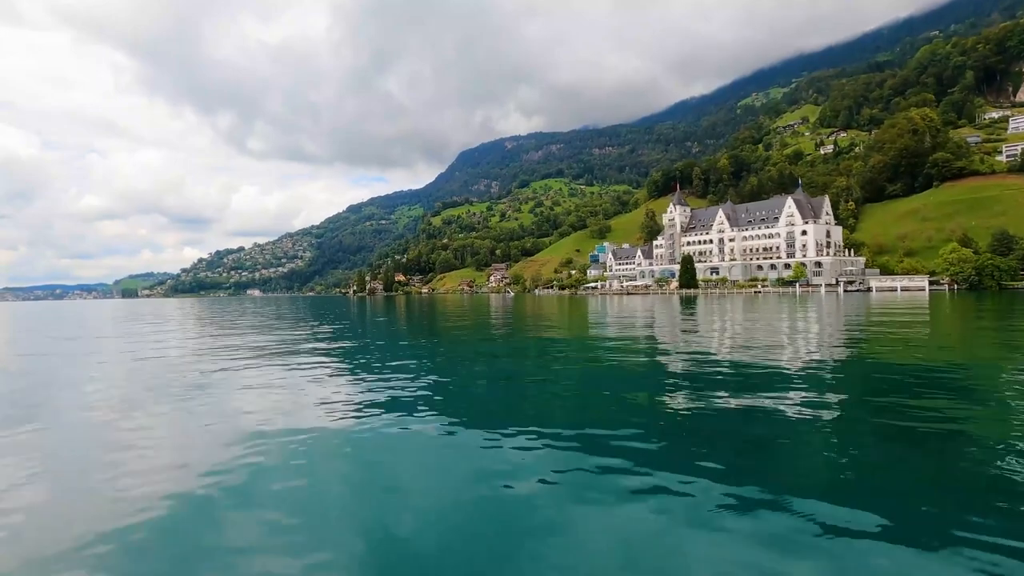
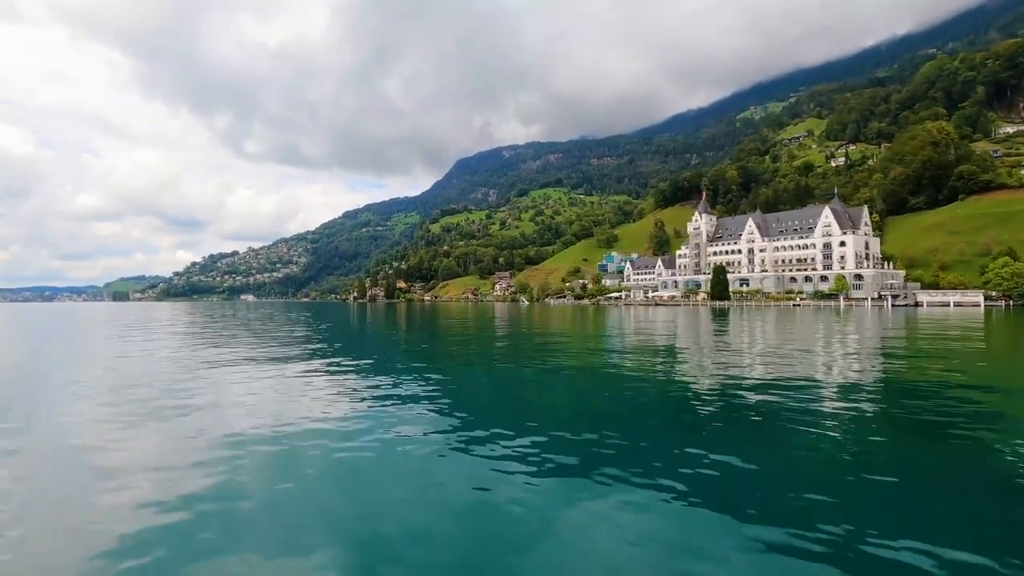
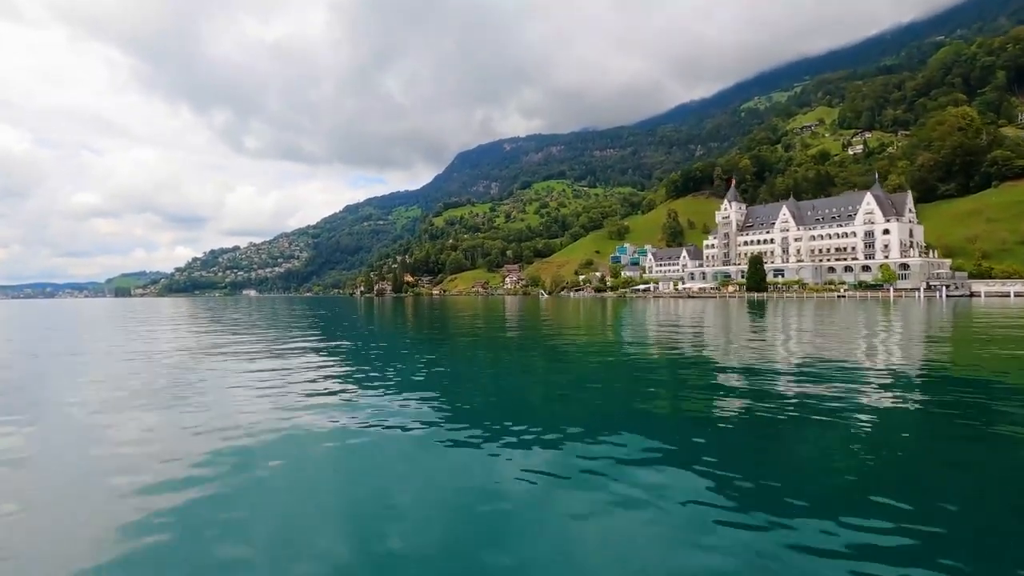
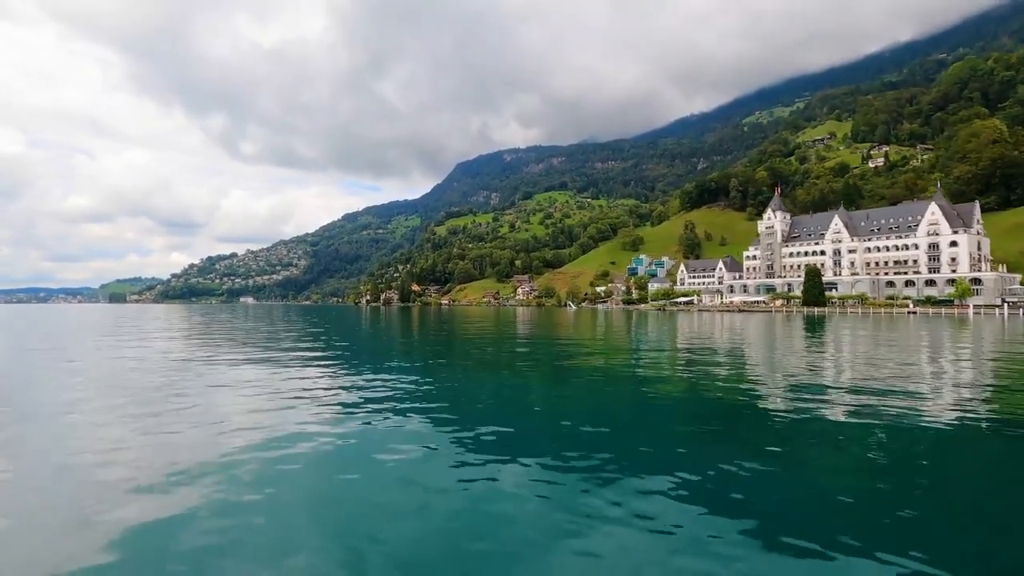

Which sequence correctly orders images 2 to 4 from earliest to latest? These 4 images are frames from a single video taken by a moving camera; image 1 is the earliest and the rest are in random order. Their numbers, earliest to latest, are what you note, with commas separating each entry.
2, 3, 4
